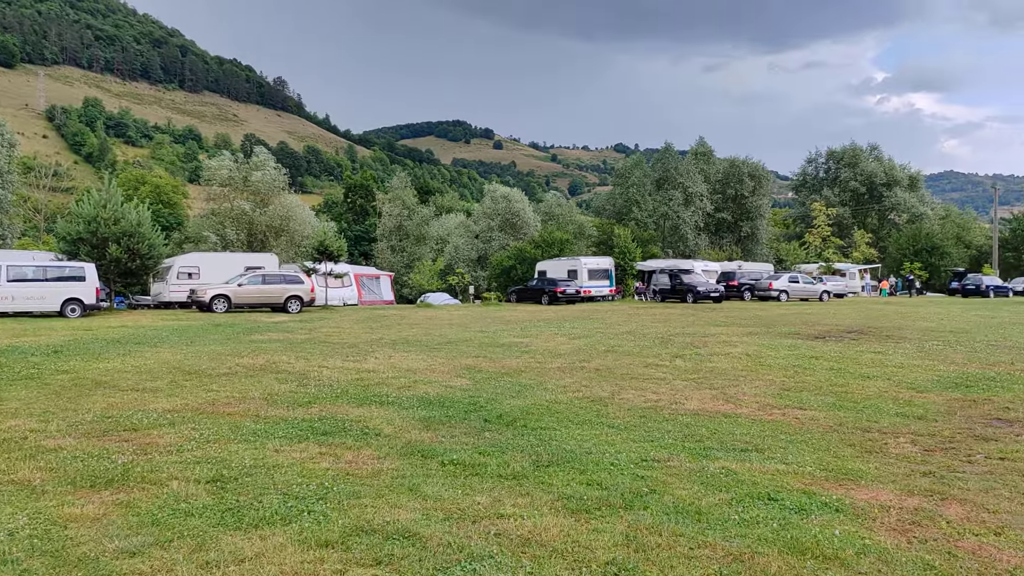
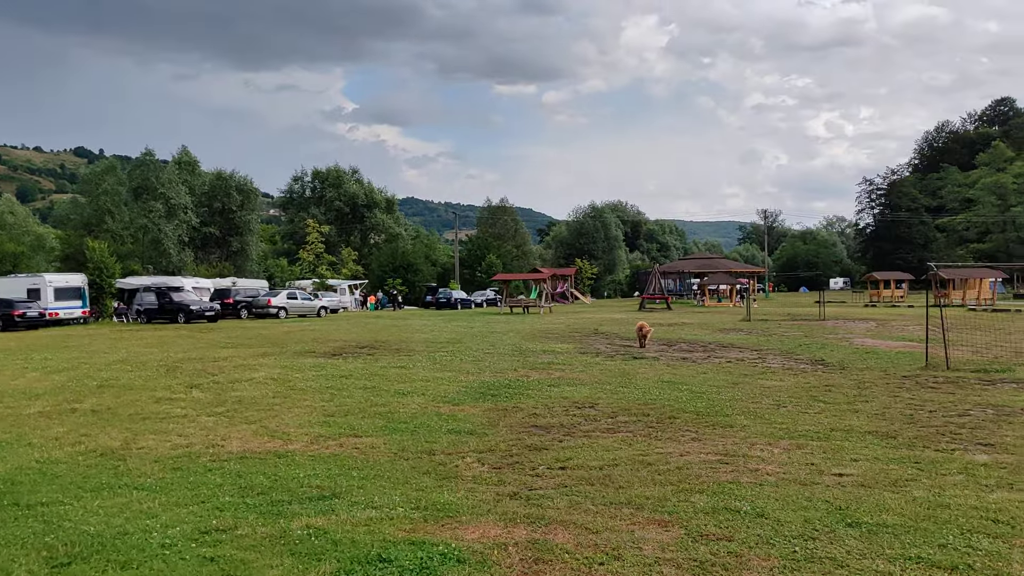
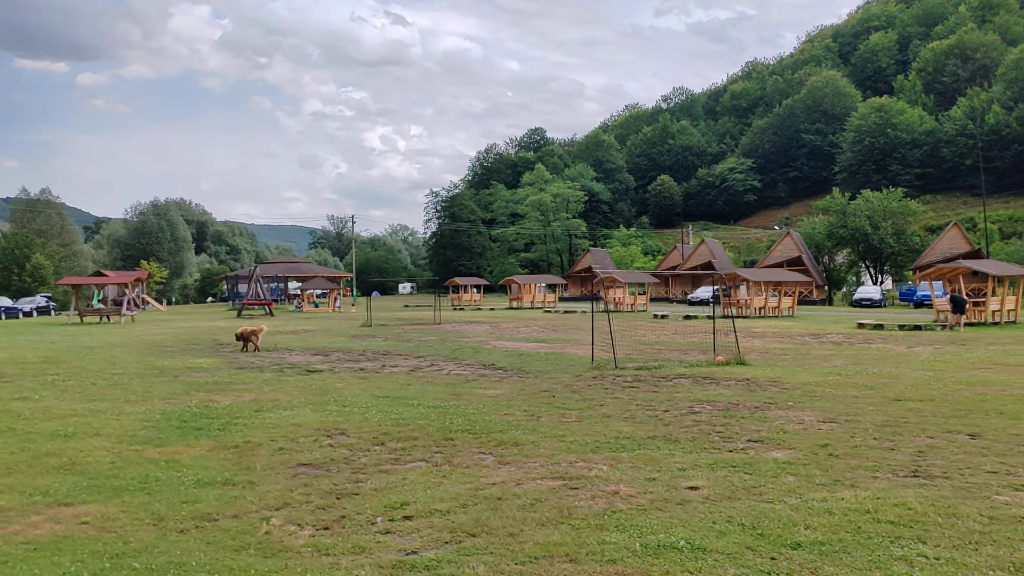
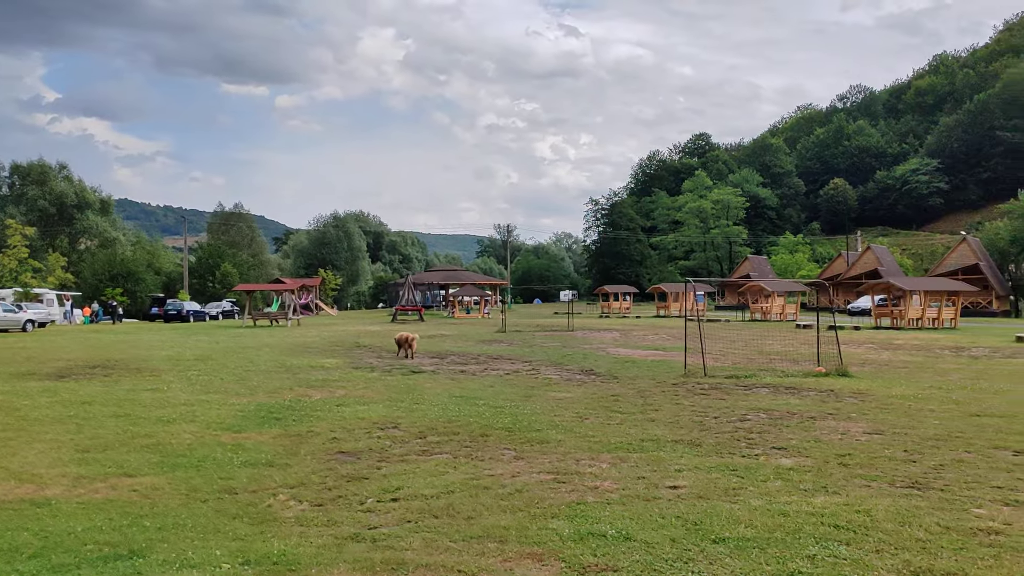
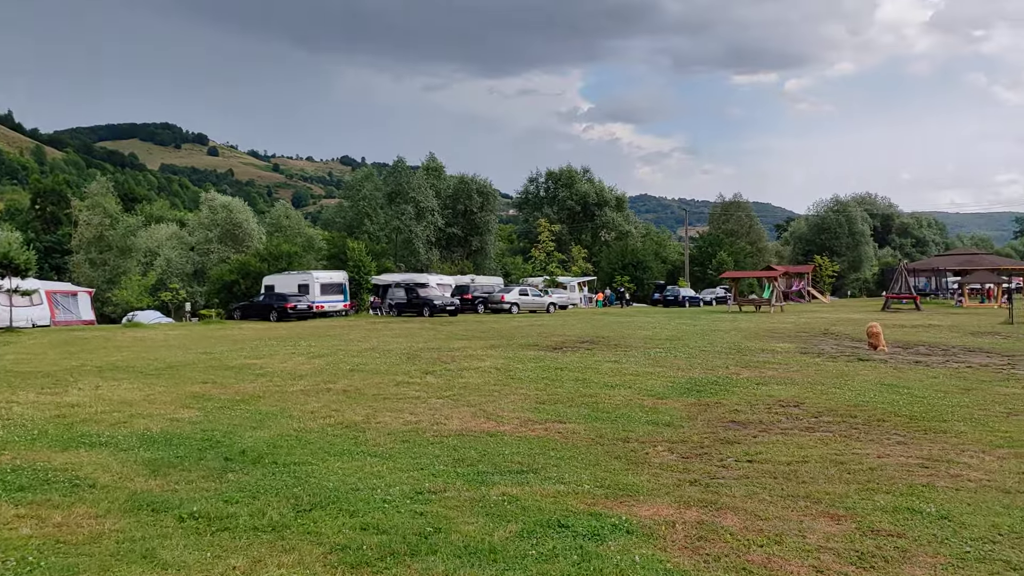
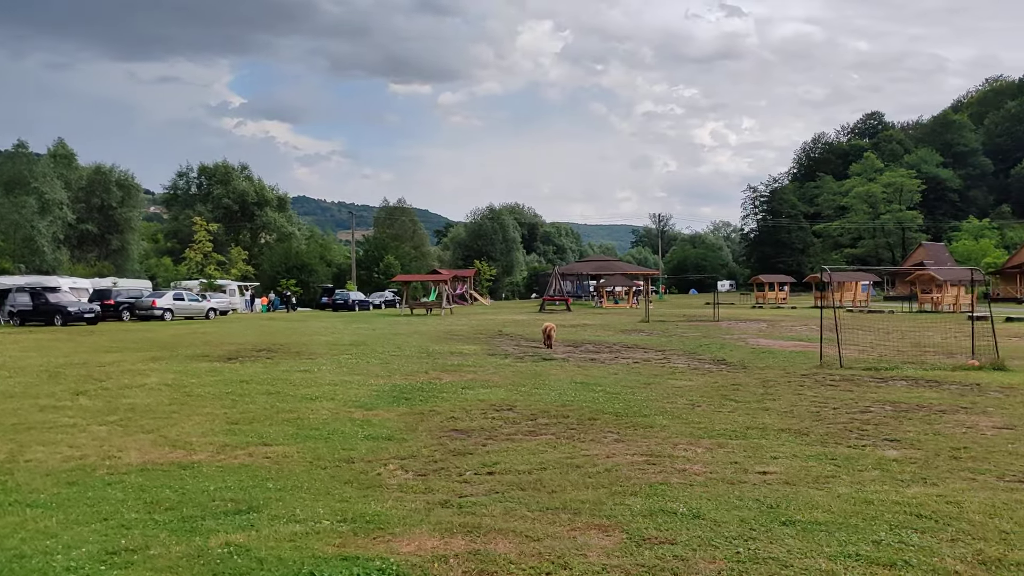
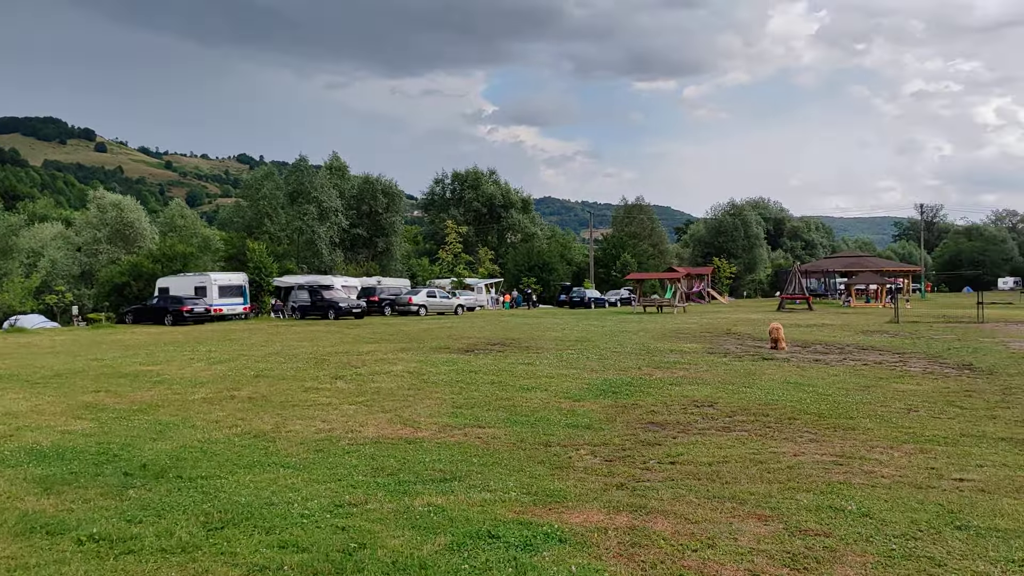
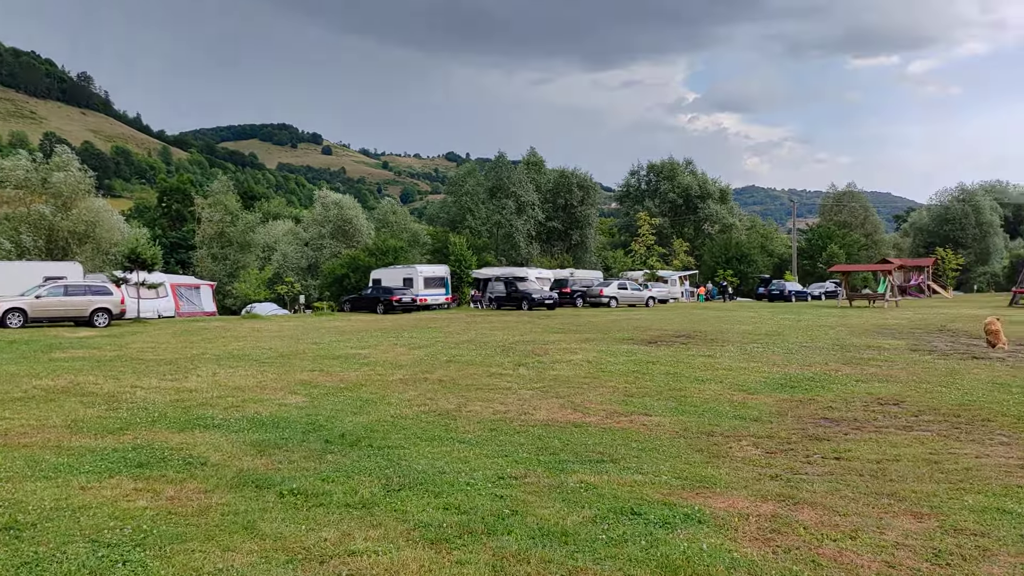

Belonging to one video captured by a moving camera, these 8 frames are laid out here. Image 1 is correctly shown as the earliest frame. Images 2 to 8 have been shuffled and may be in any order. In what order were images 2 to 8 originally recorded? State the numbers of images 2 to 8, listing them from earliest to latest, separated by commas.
8, 5, 7, 2, 6, 4, 3
